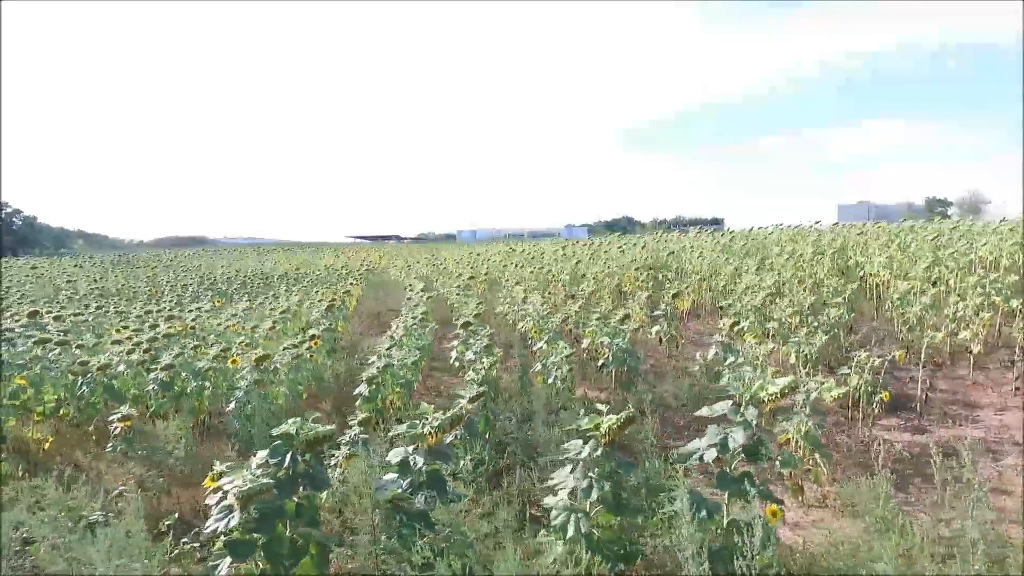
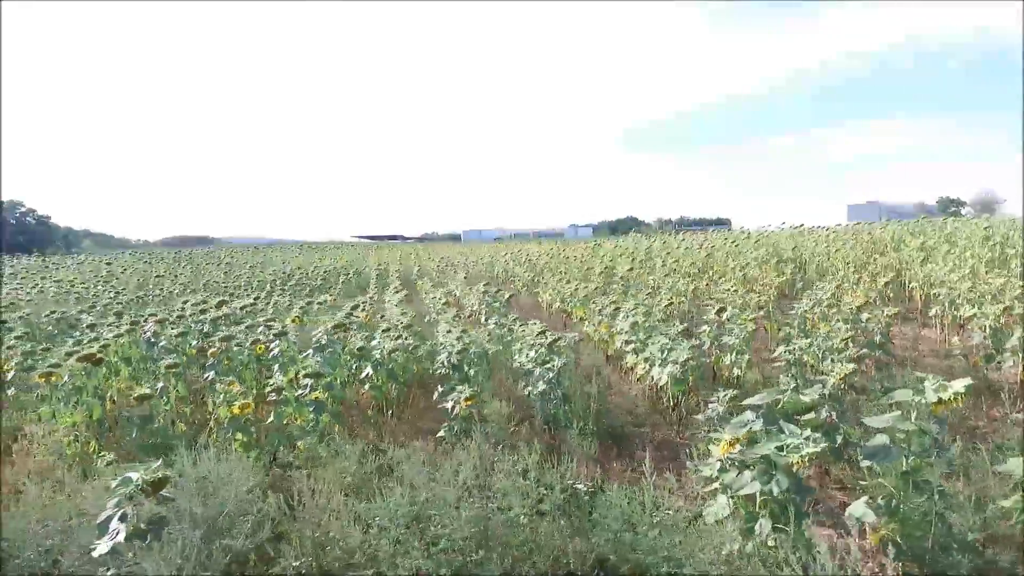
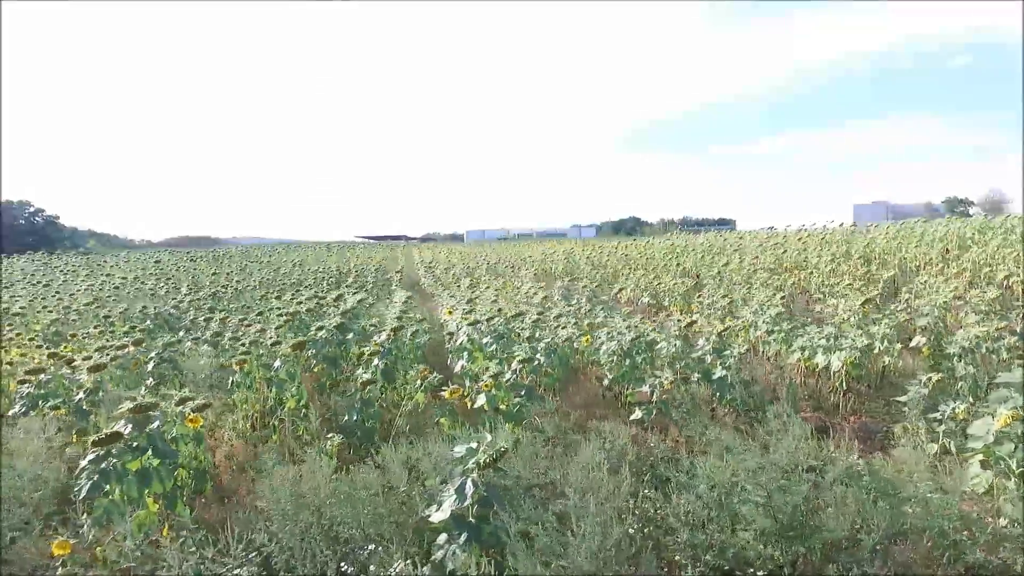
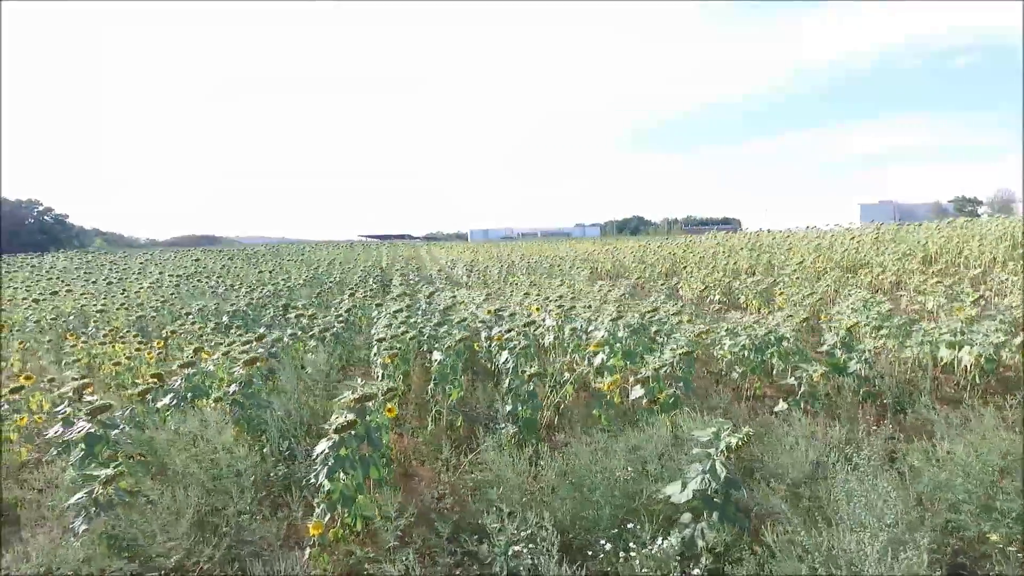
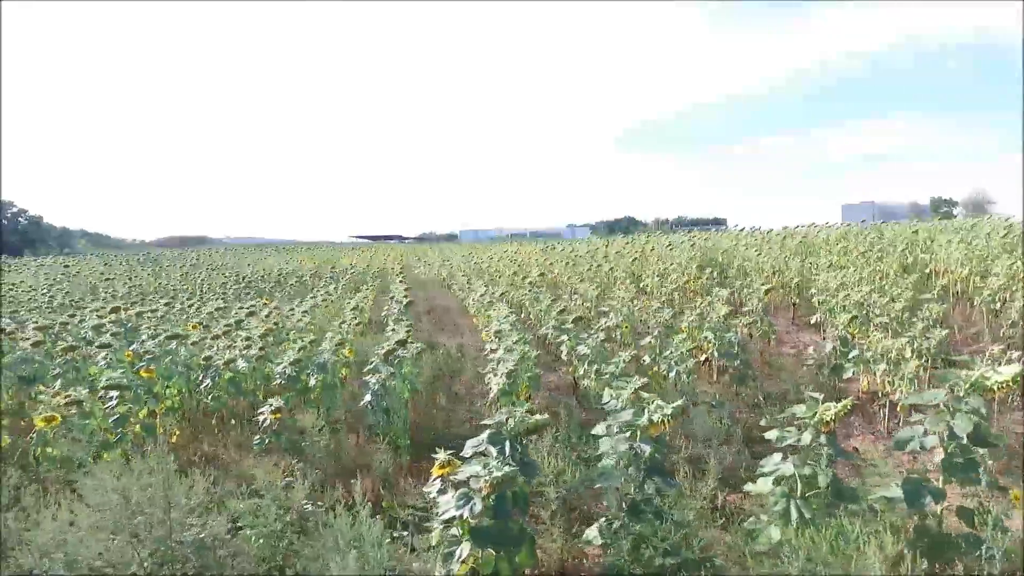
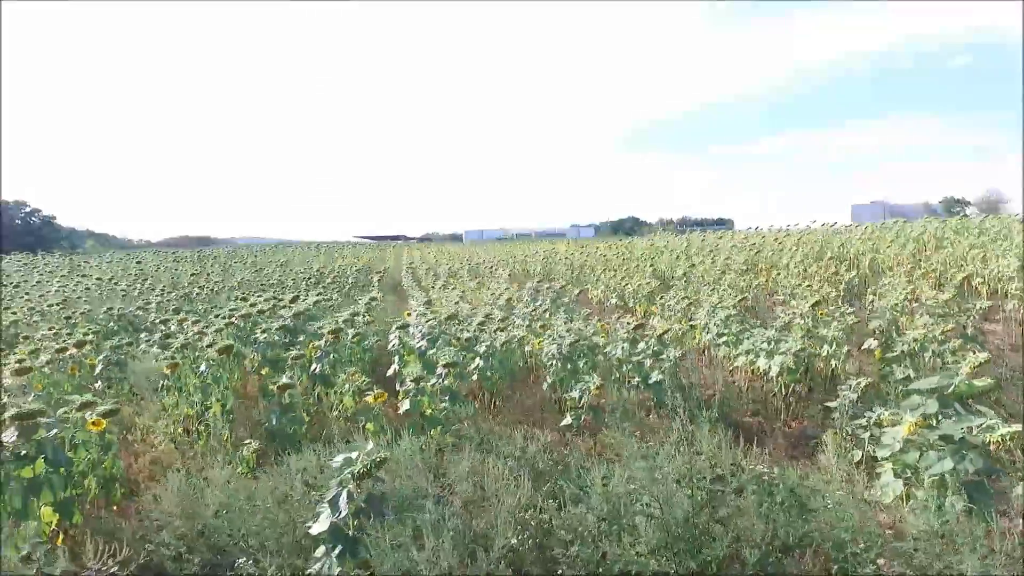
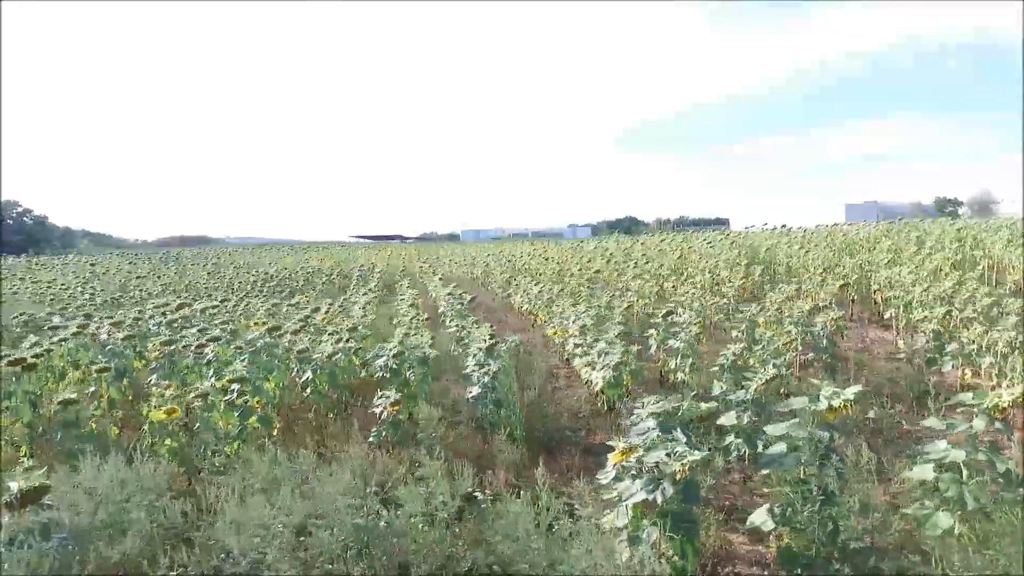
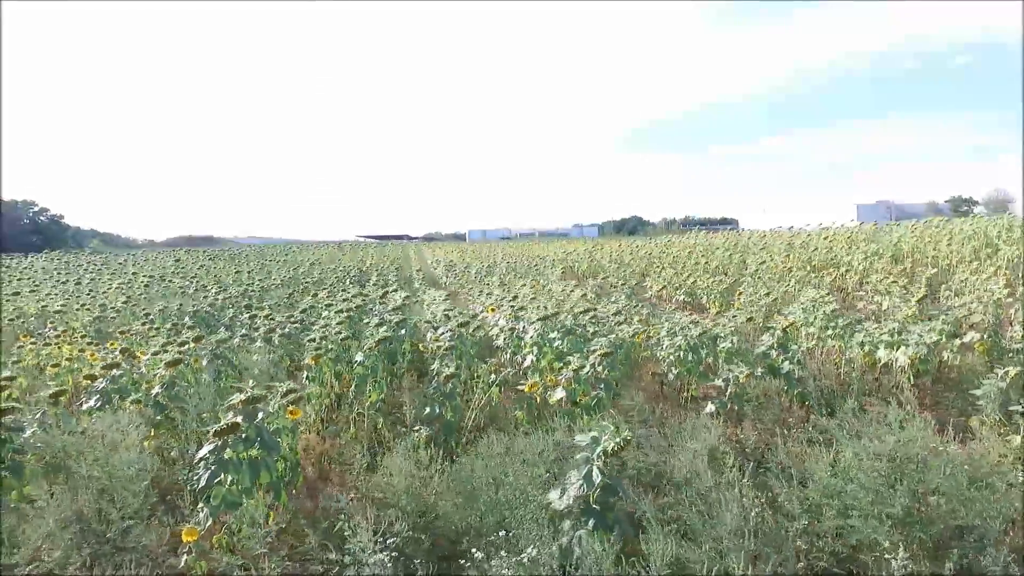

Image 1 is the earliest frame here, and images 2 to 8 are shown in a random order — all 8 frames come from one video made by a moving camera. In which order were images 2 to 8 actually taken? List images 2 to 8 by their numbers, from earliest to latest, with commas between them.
5, 7, 2, 6, 3, 8, 4
